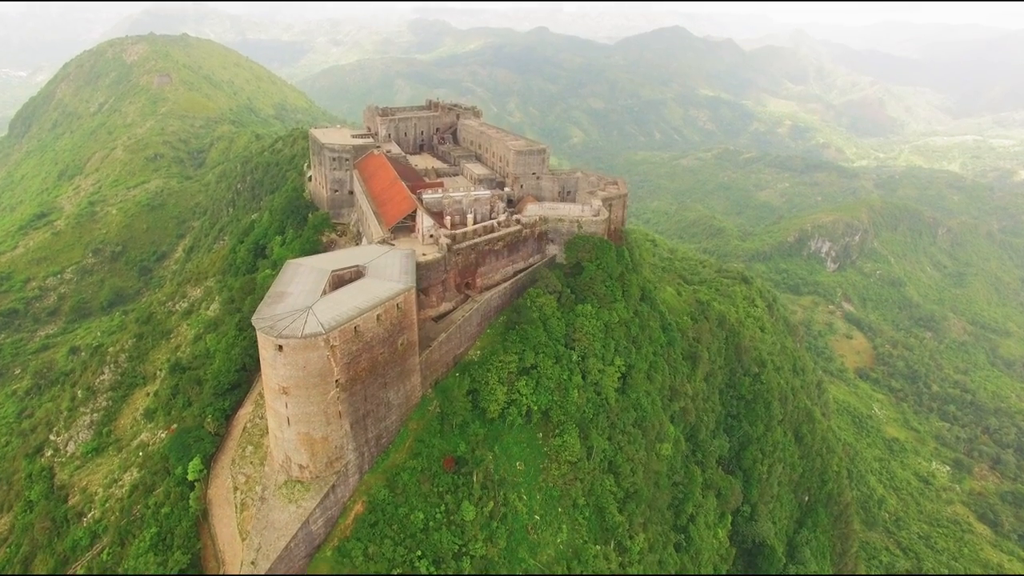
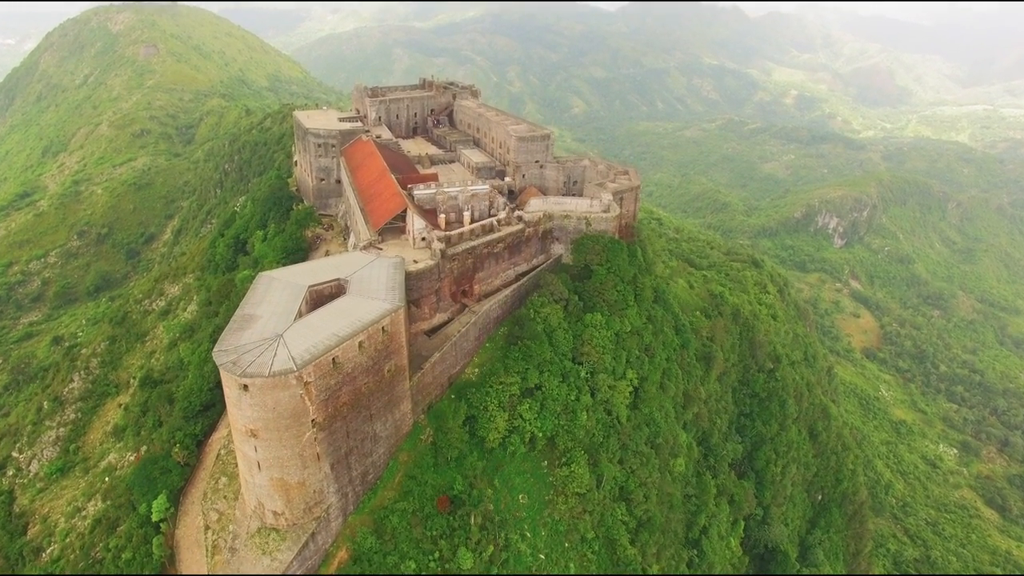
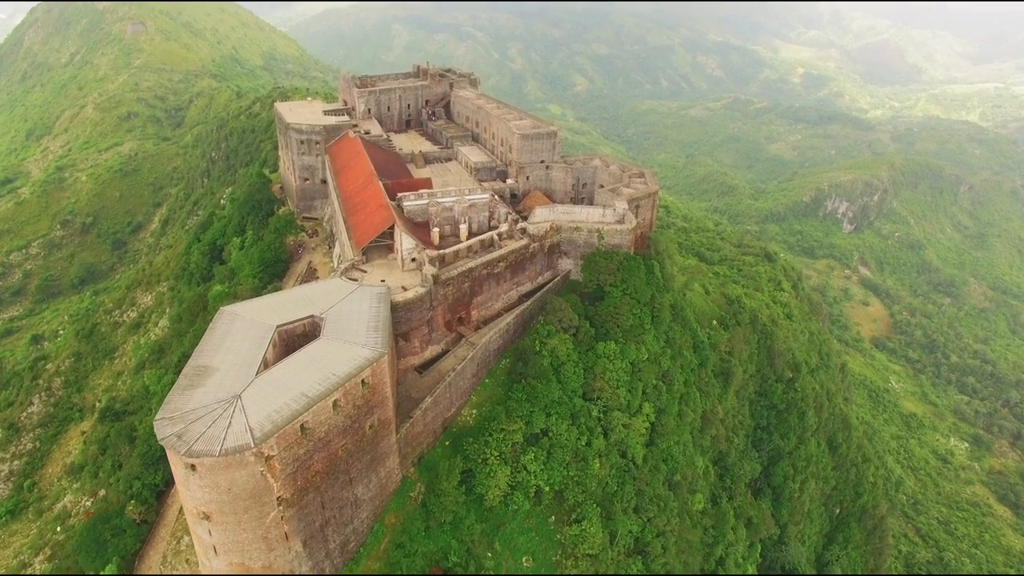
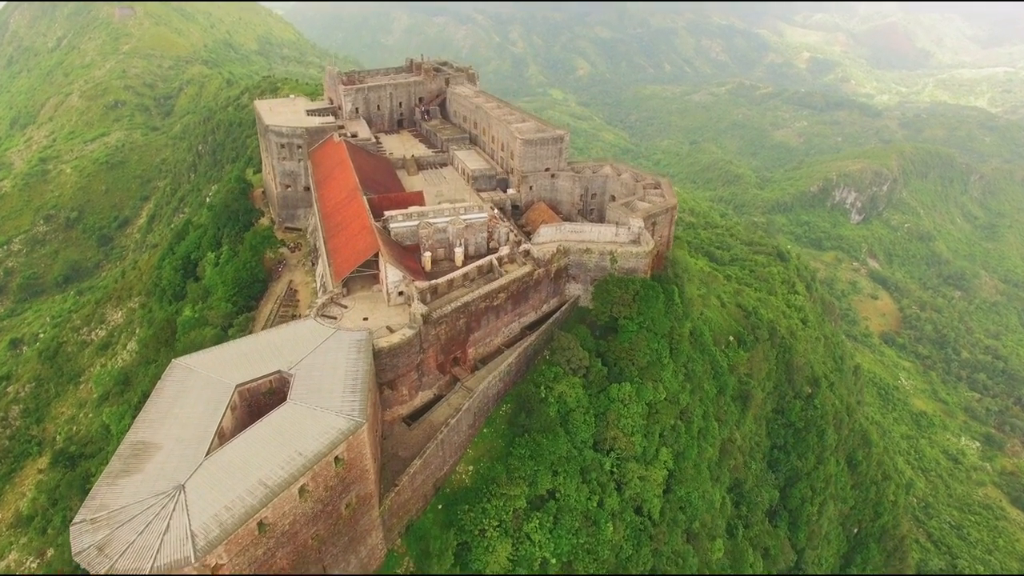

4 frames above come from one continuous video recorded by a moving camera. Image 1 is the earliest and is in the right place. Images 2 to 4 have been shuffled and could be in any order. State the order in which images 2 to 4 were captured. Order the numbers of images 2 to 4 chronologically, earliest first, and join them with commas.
2, 3, 4
